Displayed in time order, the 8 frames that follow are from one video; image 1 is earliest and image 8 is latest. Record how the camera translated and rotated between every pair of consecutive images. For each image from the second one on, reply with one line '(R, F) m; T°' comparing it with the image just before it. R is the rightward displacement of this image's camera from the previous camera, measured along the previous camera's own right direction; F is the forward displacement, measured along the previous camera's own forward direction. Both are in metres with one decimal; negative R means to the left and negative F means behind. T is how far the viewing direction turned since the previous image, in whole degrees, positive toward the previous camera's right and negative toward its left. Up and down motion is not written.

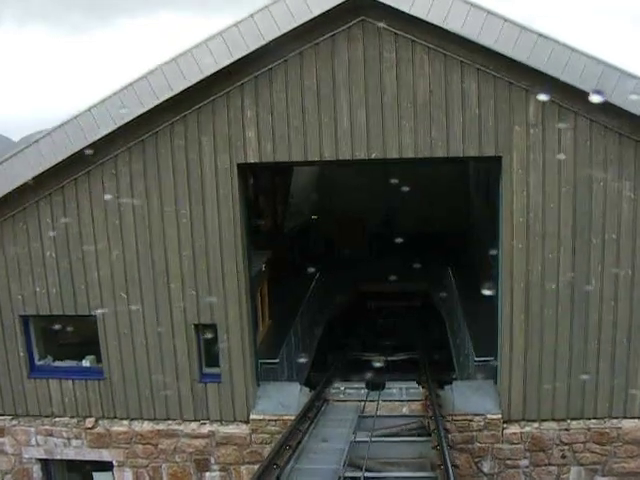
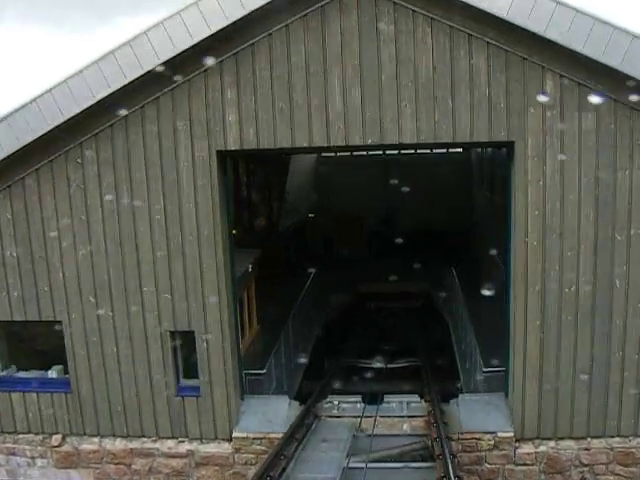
(+0.1, +1.0) m; 0°
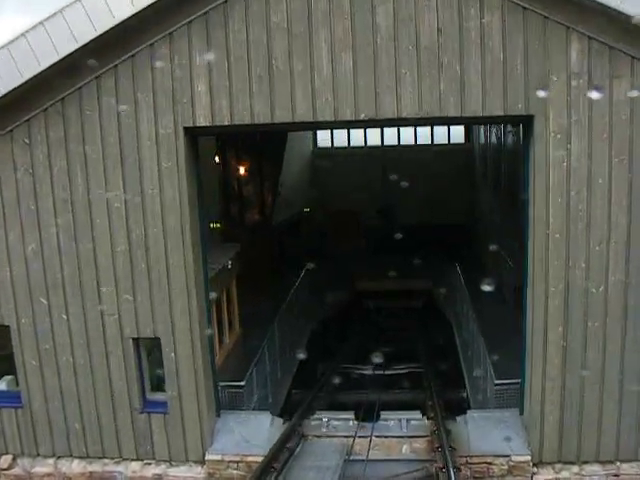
(+0.1, +1.1) m; 0°
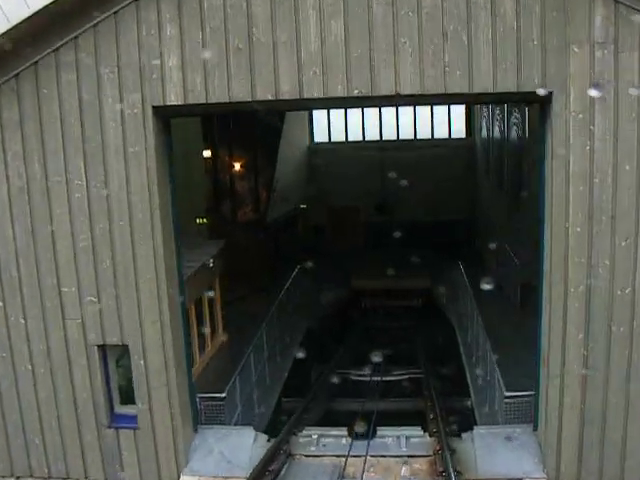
(+0.1, +0.8) m; 0°
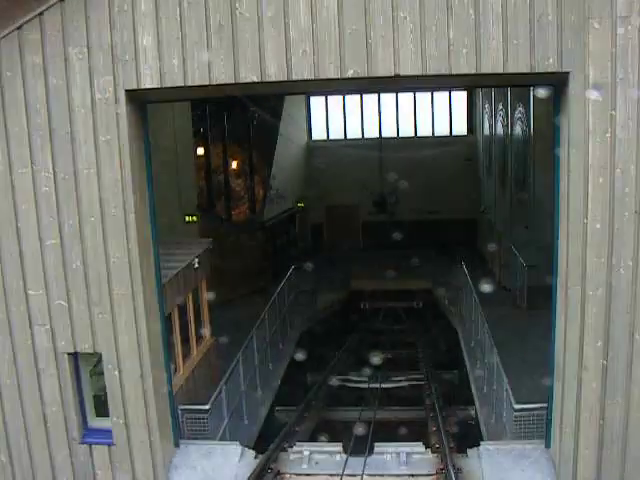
(+0.1, +0.6) m; 0°
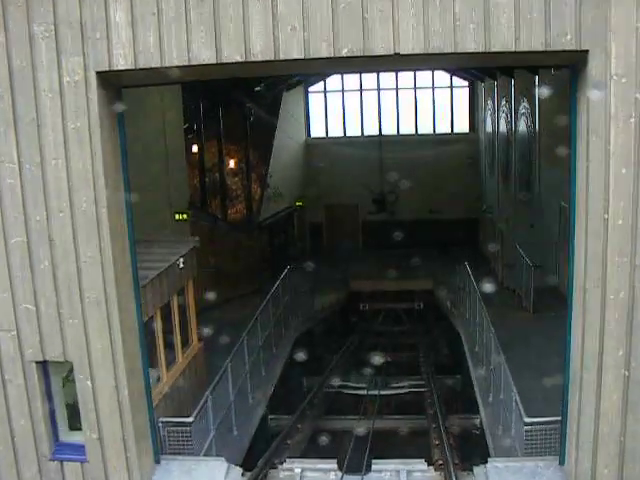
(+0.1, +0.5) m; 0°
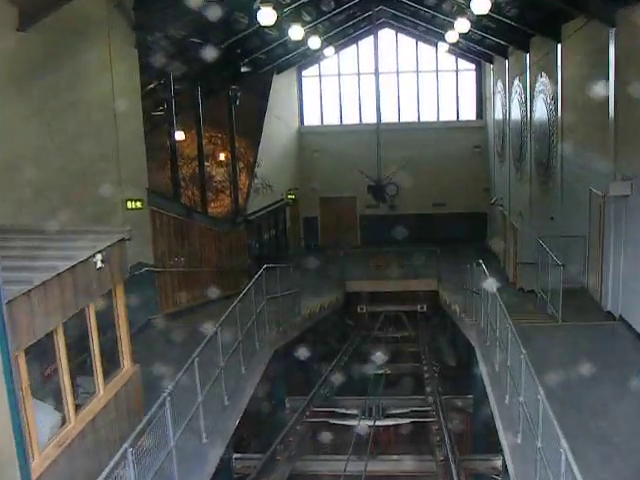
(+0.2, +1.8) m; 0°
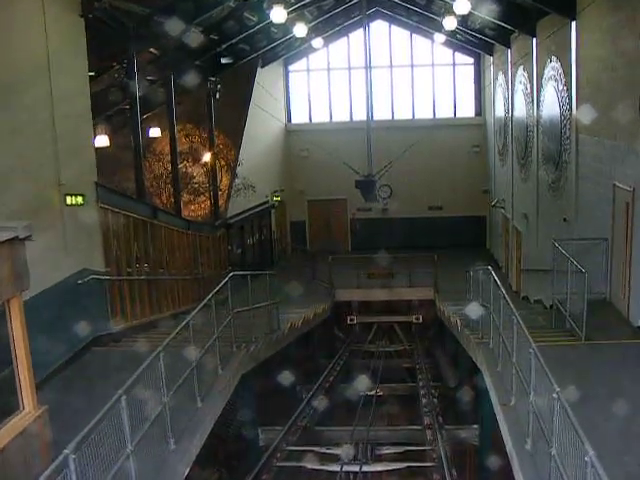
(+0.2, +1.4) m; 0°
